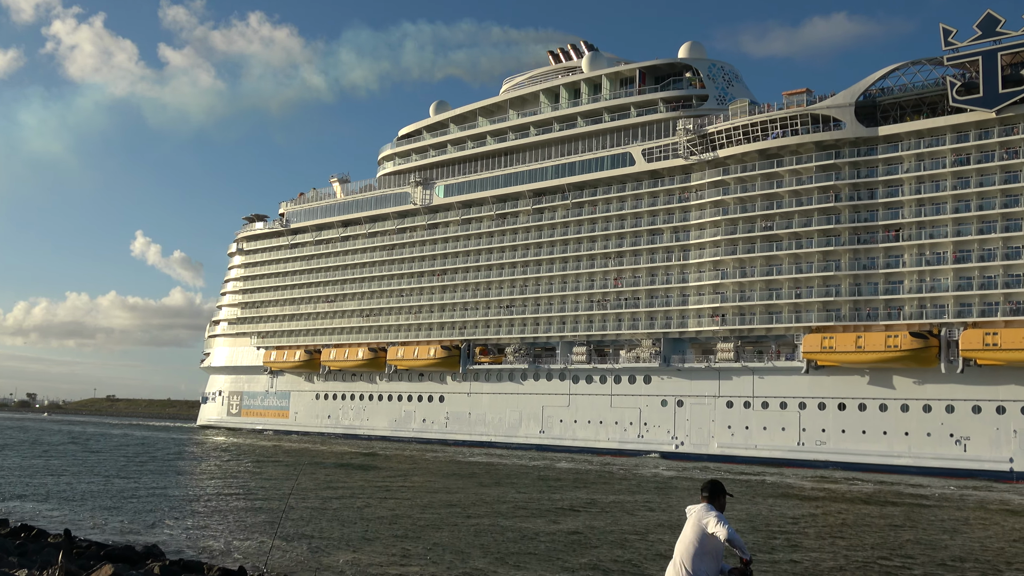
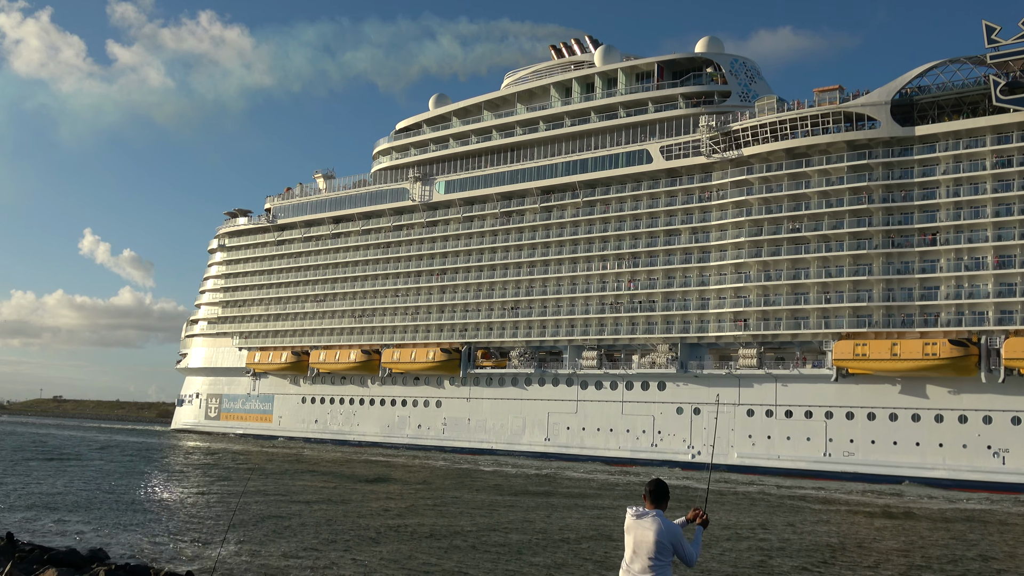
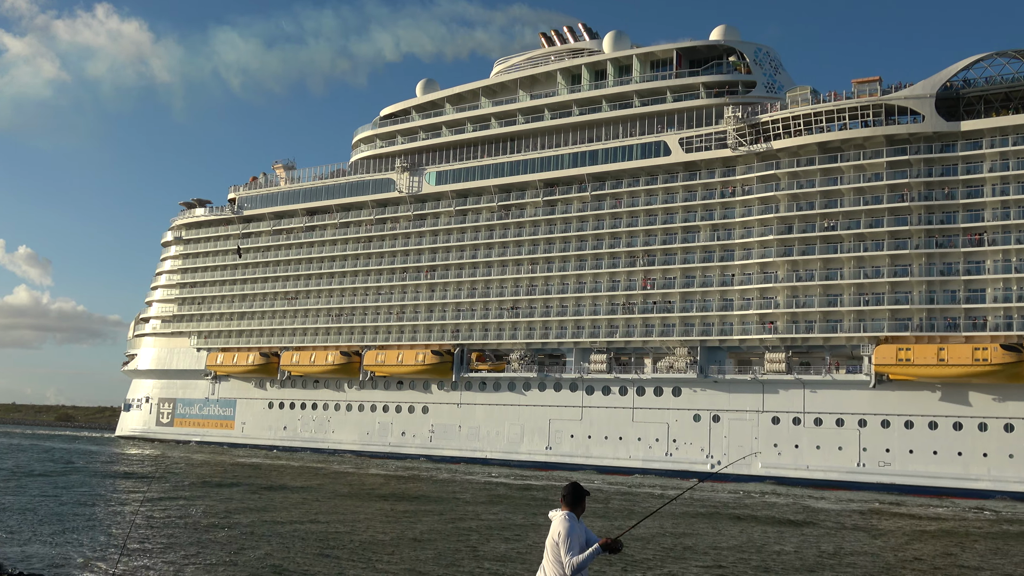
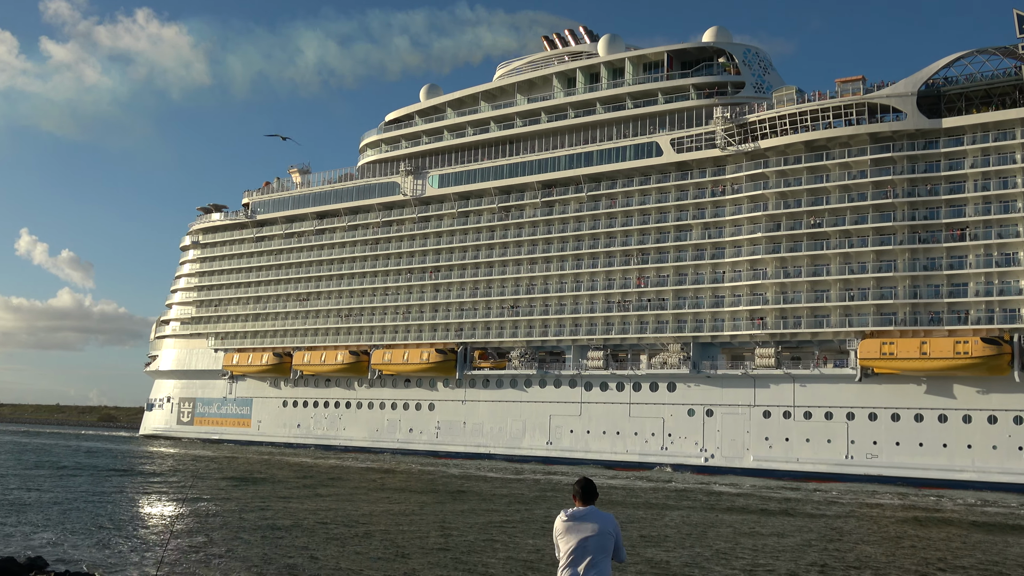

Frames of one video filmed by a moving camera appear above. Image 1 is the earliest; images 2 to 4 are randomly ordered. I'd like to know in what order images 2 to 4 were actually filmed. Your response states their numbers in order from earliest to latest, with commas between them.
2, 4, 3
